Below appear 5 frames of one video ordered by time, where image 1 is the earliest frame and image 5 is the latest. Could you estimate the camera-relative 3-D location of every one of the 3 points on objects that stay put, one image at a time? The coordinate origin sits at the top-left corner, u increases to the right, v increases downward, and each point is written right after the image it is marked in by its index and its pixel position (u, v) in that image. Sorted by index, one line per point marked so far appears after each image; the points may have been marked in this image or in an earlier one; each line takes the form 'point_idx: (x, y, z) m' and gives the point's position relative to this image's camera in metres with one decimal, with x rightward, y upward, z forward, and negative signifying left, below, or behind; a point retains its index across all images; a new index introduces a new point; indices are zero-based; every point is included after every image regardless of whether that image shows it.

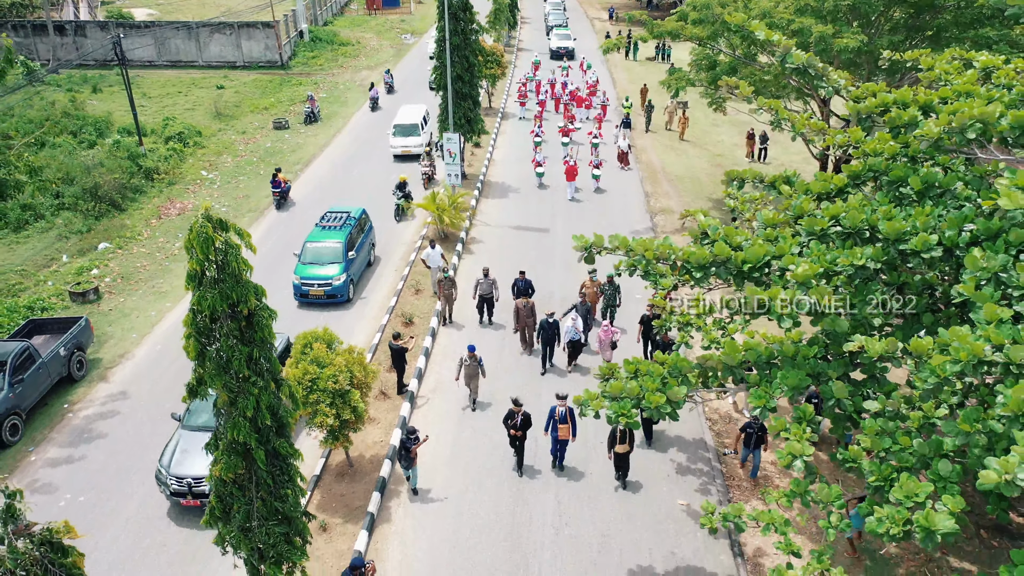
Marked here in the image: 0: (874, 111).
0: (+4.4, +2.3, +8.8) m
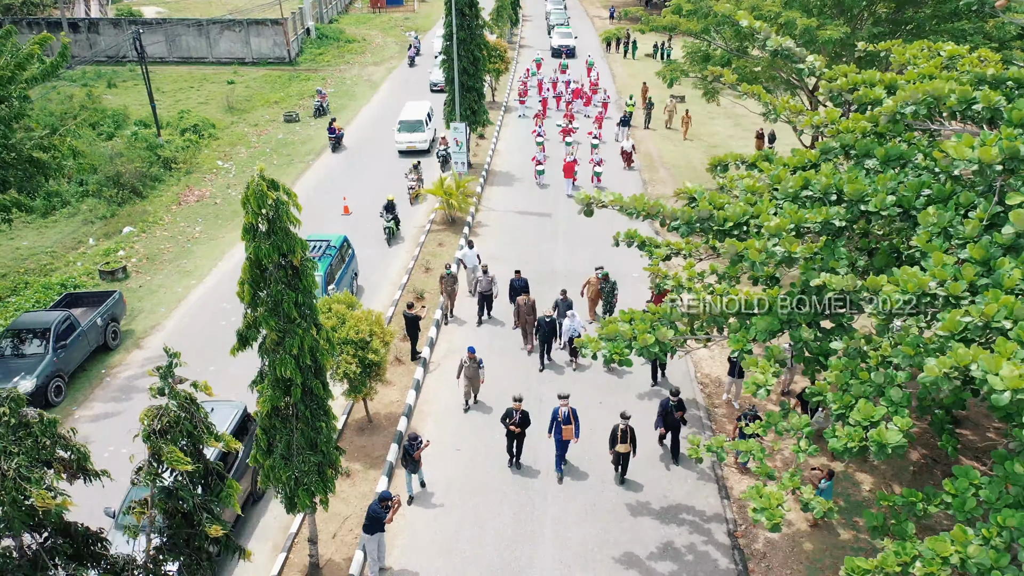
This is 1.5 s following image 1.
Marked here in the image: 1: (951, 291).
0: (+4.5, +2.7, +9.8) m
1: (+4.2, -0.1, +6.9) m
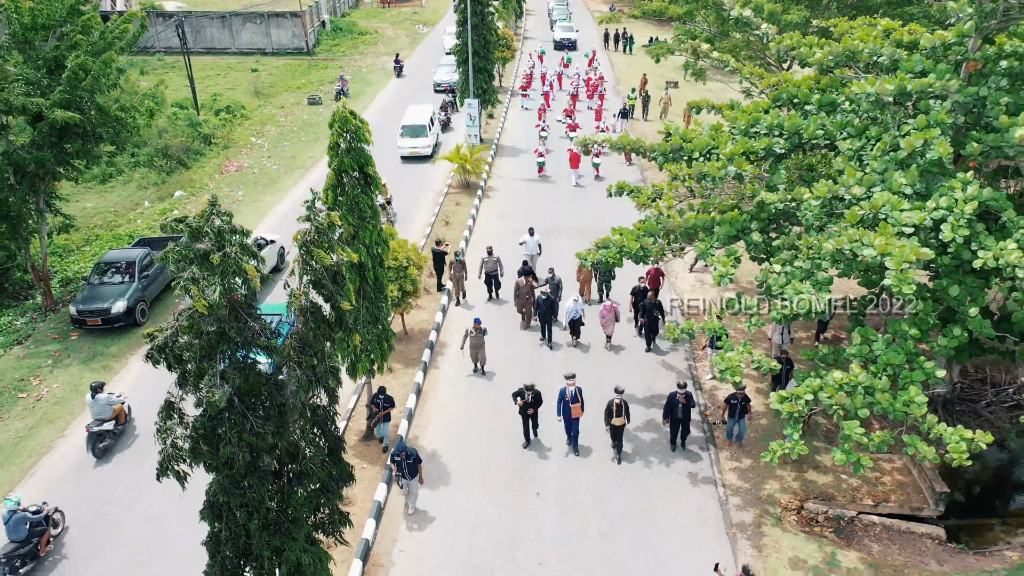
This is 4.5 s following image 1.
0: (+4.8, +4.0, +12.3) m
1: (+4.4, +1.2, +9.3) m
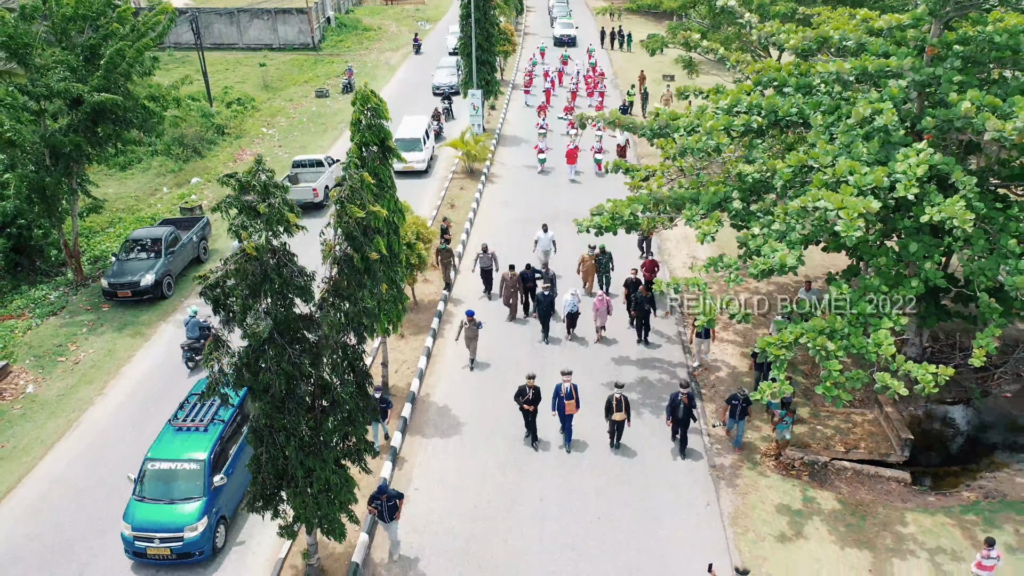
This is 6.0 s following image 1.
0: (+4.8, +4.6, +13.3) m
1: (+4.4, +1.8, +10.4) m
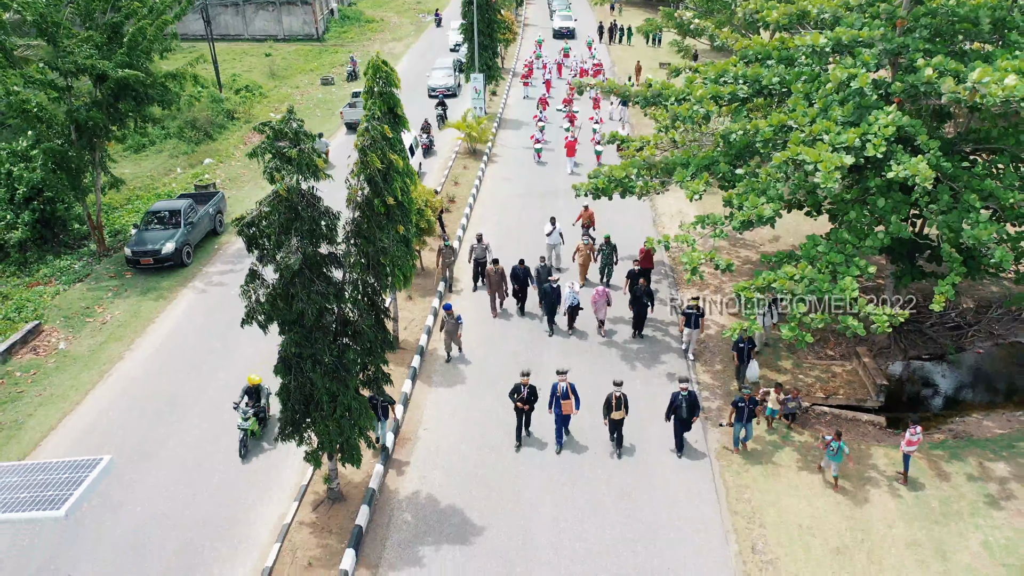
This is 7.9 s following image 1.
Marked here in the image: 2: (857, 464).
0: (+4.8, +5.4, +14.2) m
1: (+4.5, +2.6, +11.3) m
2: (+5.5, -2.8, +11.4) m
